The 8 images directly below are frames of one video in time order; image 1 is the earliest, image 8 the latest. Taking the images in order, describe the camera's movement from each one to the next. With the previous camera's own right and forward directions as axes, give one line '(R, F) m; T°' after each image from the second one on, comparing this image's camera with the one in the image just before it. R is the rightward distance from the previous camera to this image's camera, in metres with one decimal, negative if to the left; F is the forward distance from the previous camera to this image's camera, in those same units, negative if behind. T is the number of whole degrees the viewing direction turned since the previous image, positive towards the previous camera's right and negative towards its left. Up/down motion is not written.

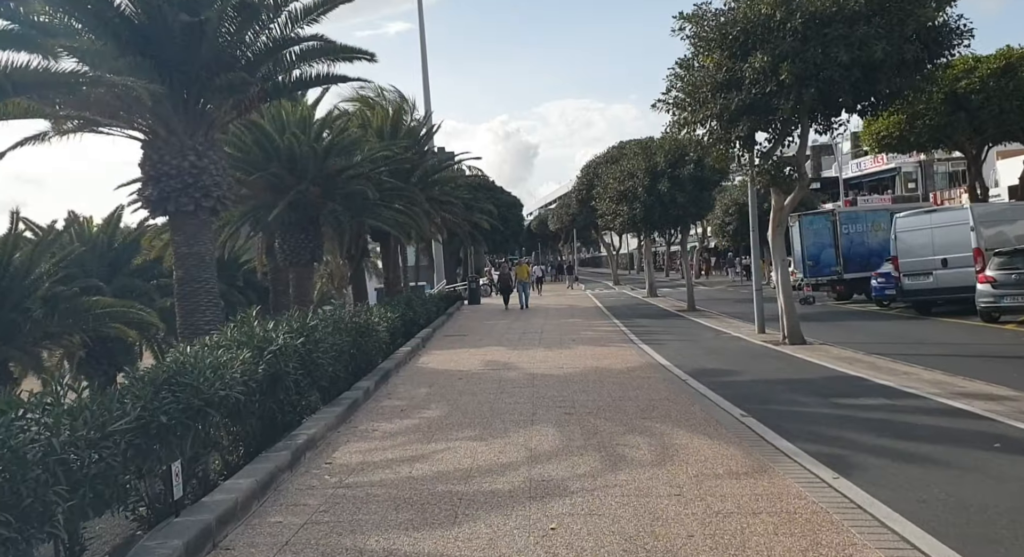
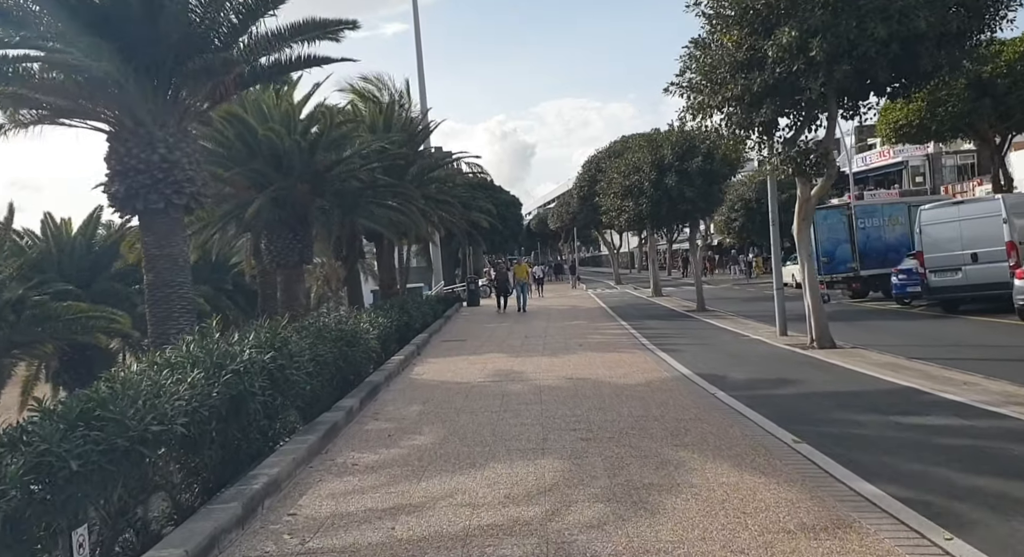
(-0.1, +1.2) m; 0°
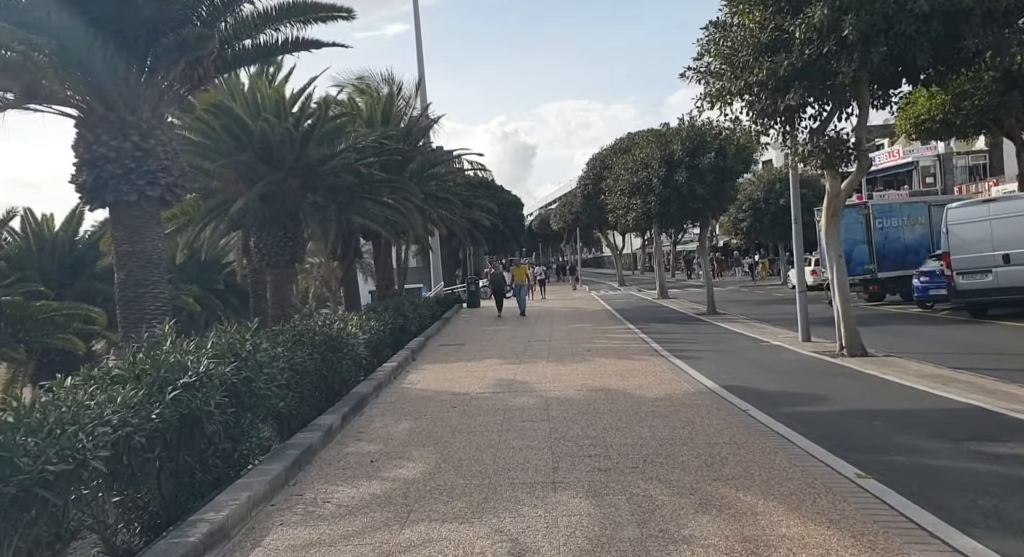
(0.0, +1.1) m; 0°
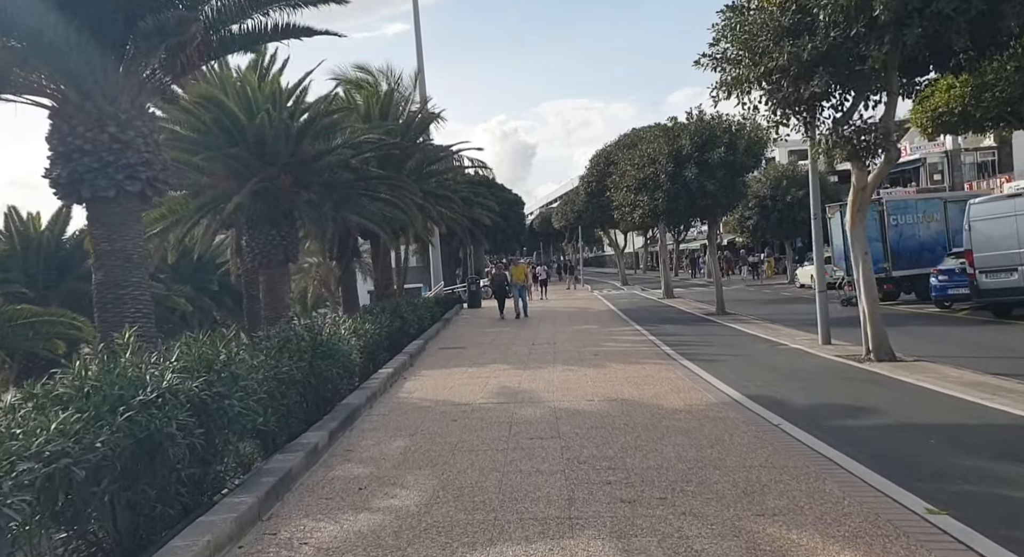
(0.0, +0.8) m; 0°
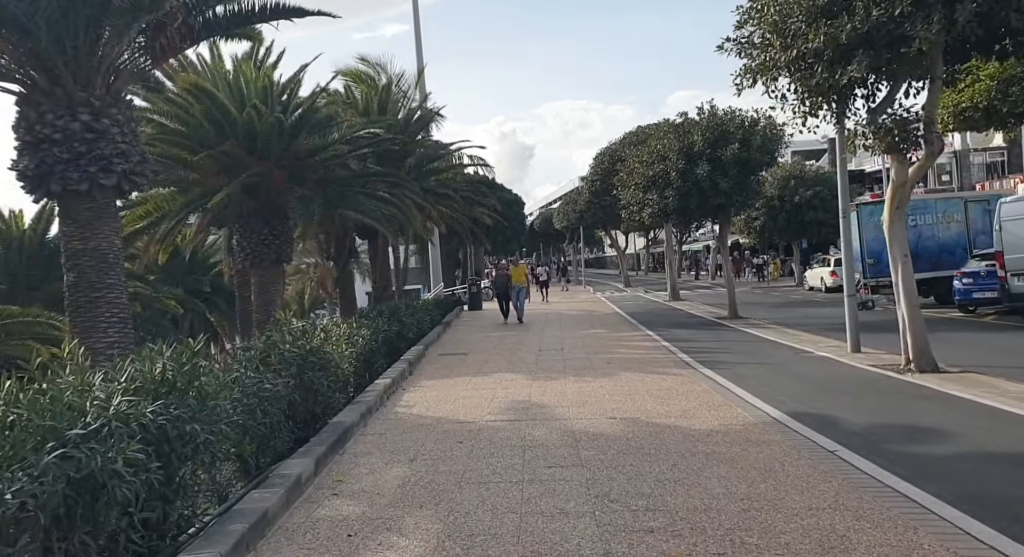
(-0.1, +0.9) m; 0°
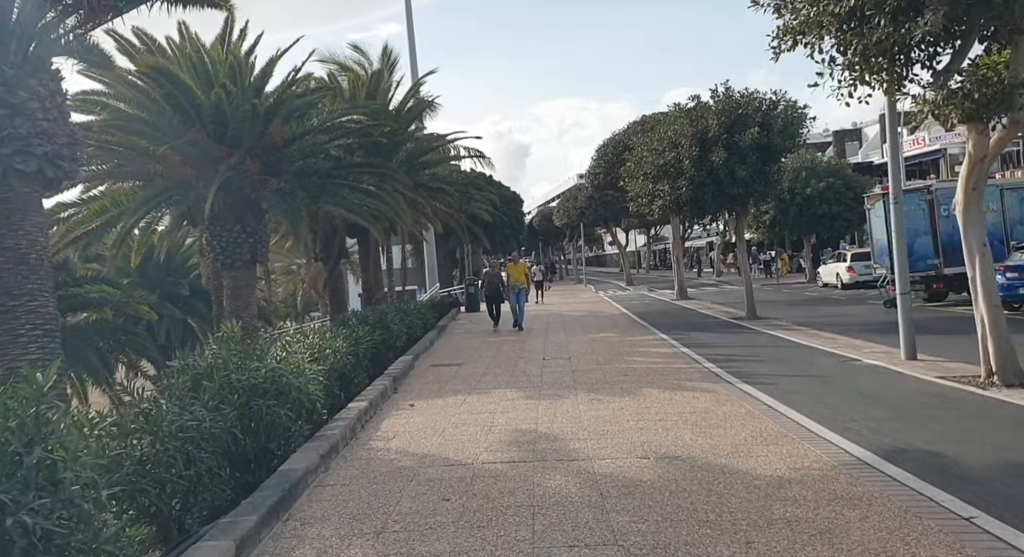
(0.0, +1.7) m; 0°
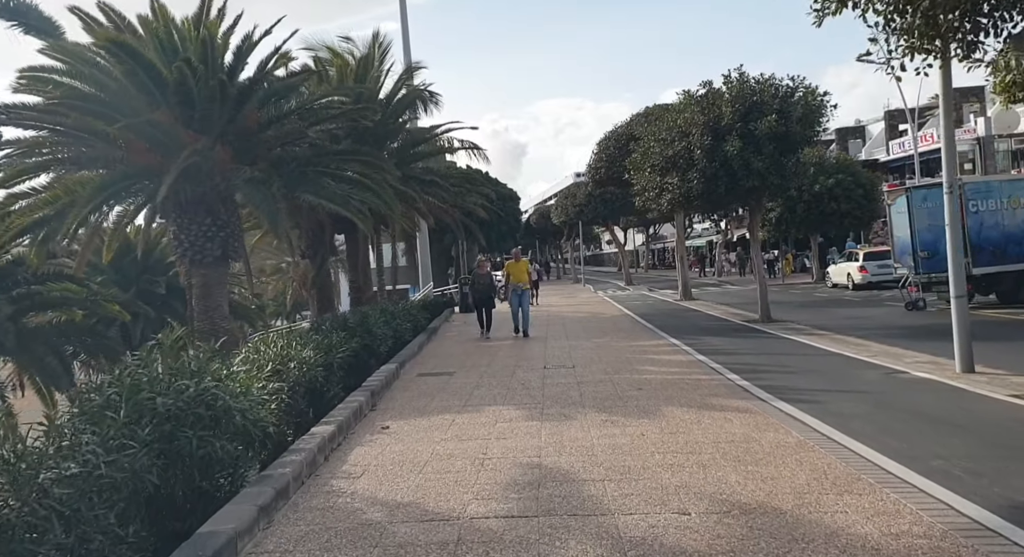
(0.0, +1.4) m; 0°
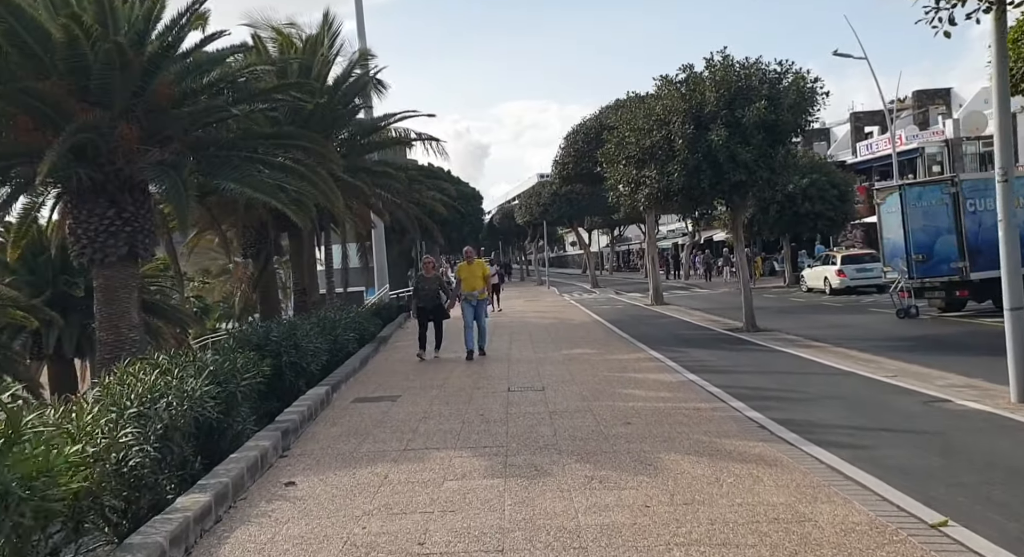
(+0.1, +2.0) m; +3°
